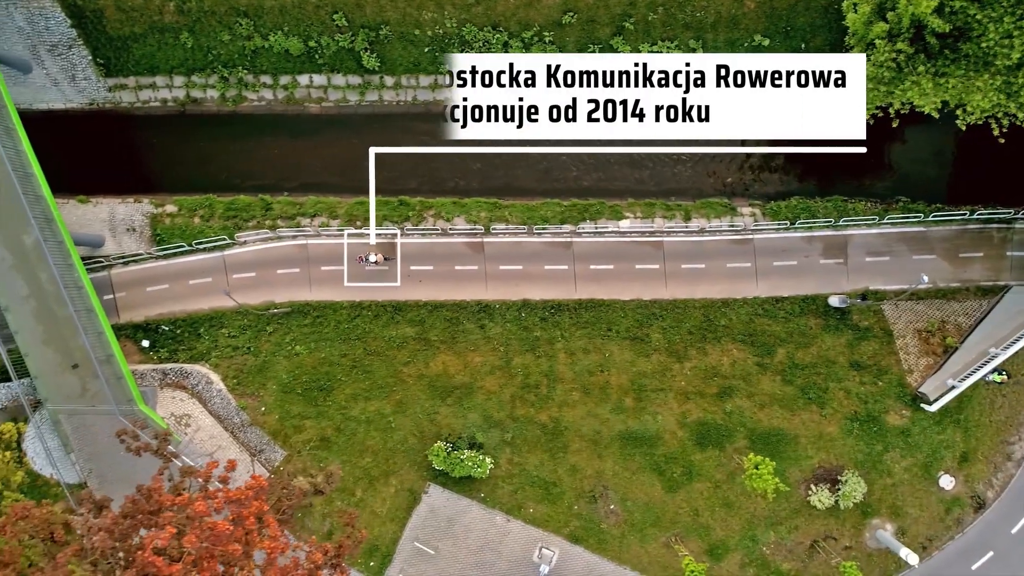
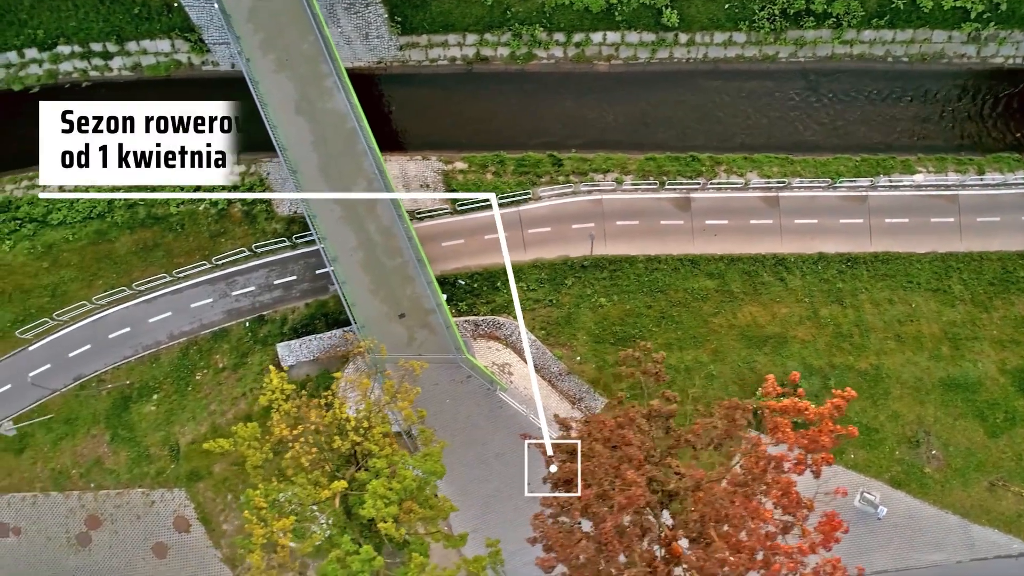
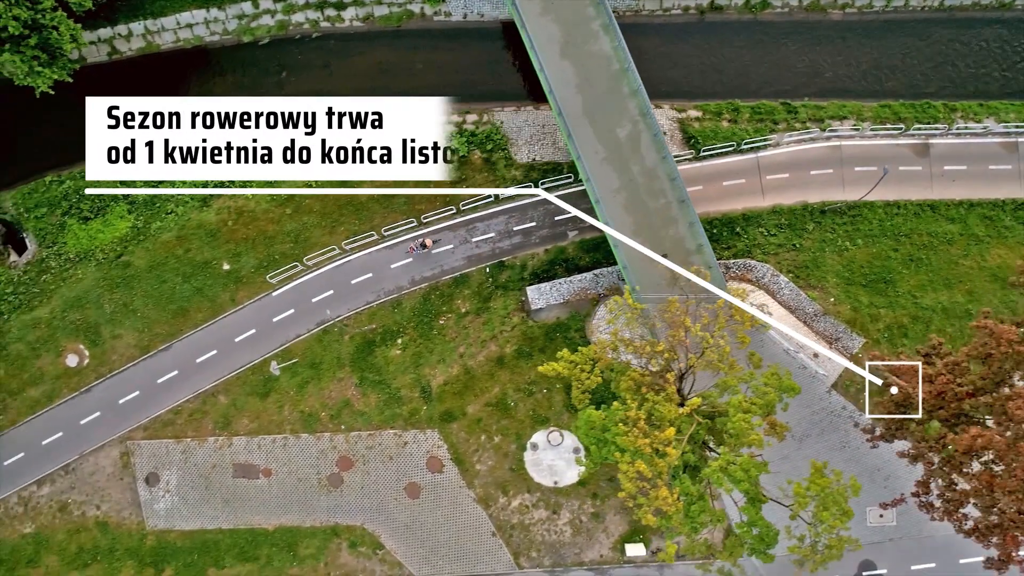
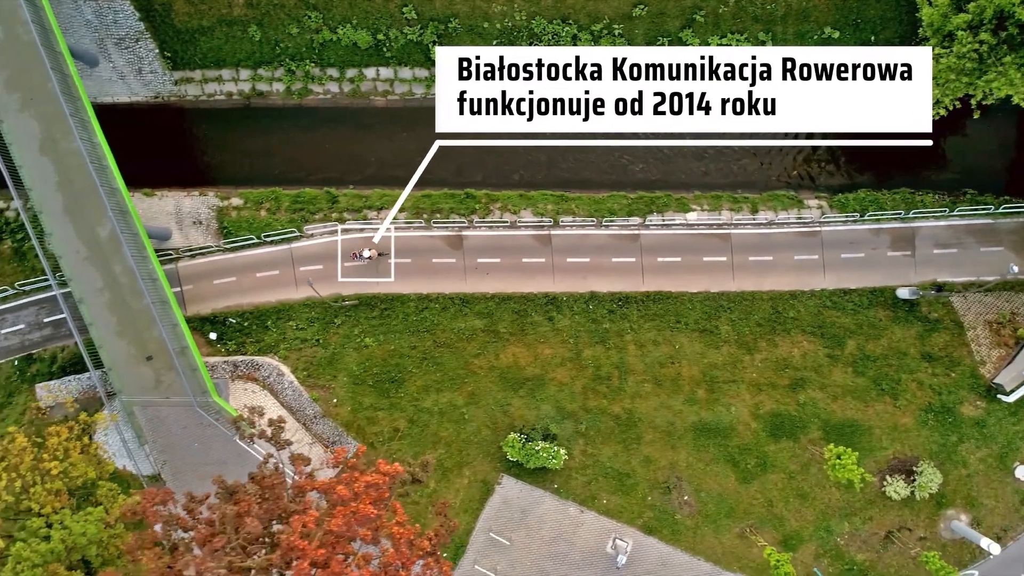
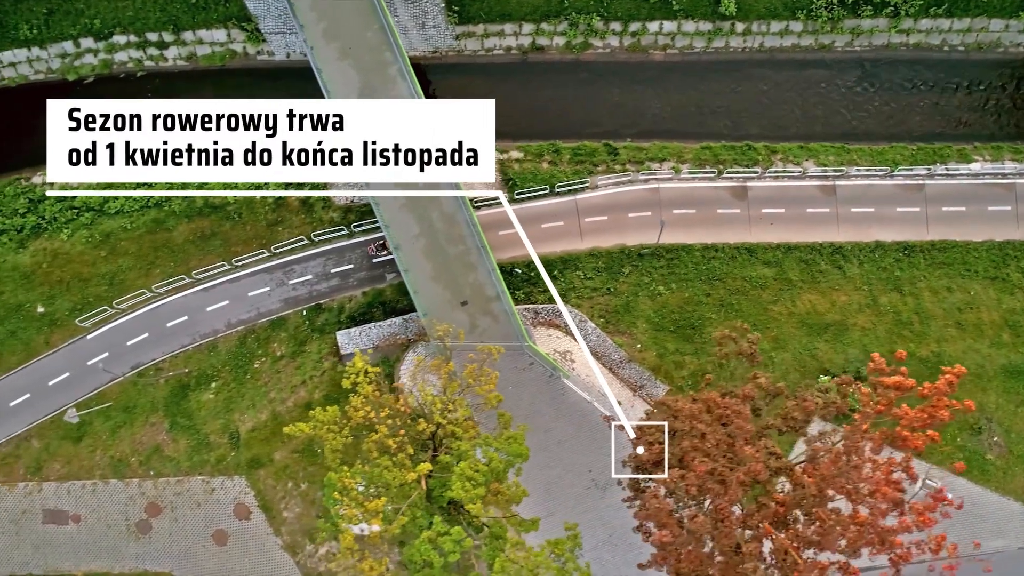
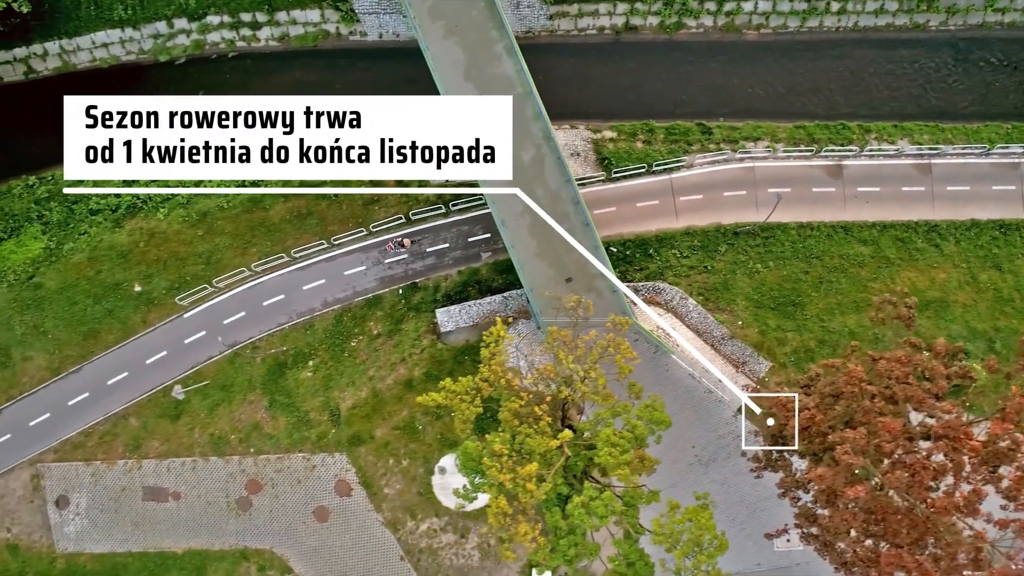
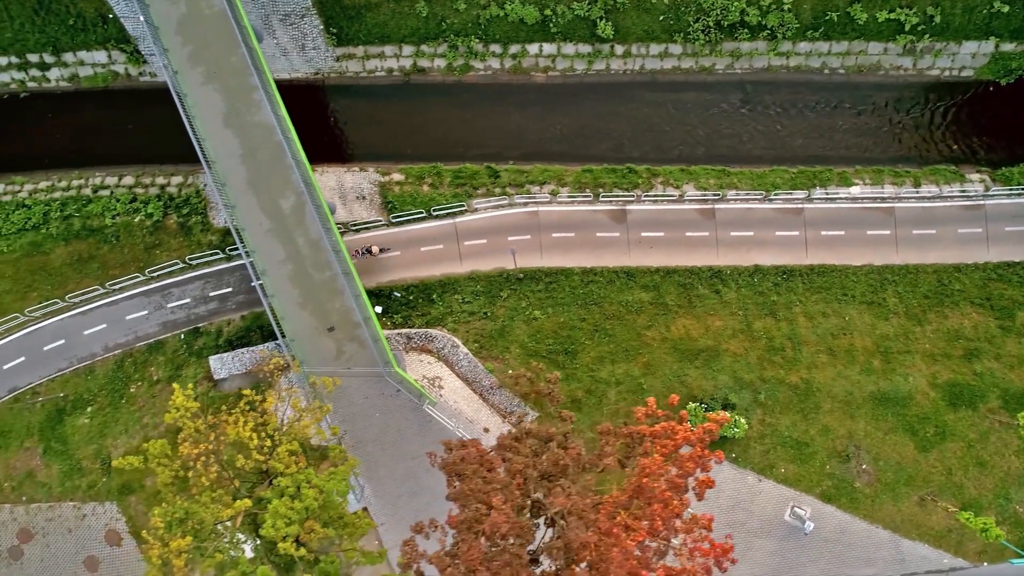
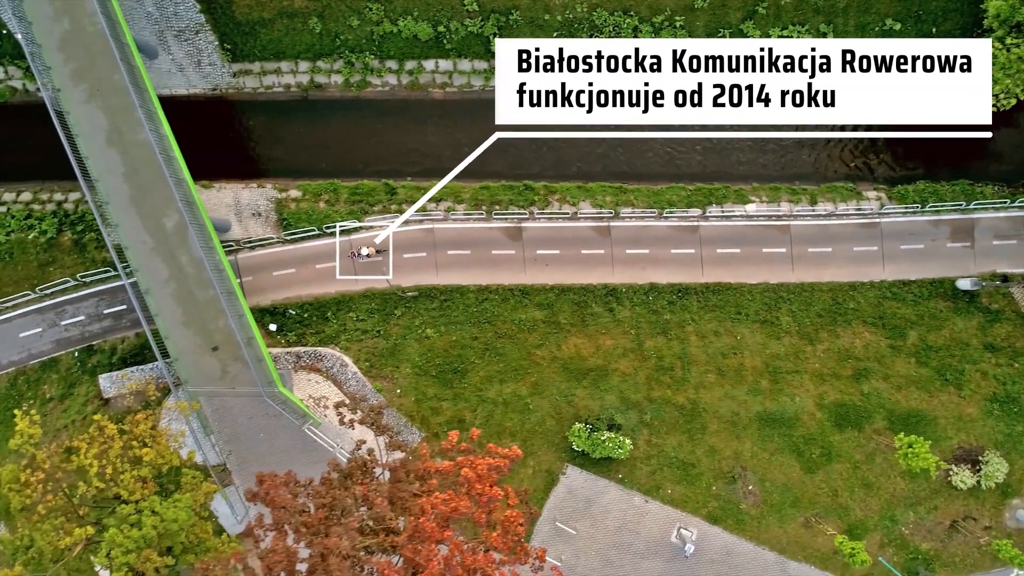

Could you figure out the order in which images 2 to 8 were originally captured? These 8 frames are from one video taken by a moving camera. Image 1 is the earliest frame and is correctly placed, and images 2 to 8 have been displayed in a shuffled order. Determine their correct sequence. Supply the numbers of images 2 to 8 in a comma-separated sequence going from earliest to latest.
4, 8, 7, 2, 5, 6, 3
